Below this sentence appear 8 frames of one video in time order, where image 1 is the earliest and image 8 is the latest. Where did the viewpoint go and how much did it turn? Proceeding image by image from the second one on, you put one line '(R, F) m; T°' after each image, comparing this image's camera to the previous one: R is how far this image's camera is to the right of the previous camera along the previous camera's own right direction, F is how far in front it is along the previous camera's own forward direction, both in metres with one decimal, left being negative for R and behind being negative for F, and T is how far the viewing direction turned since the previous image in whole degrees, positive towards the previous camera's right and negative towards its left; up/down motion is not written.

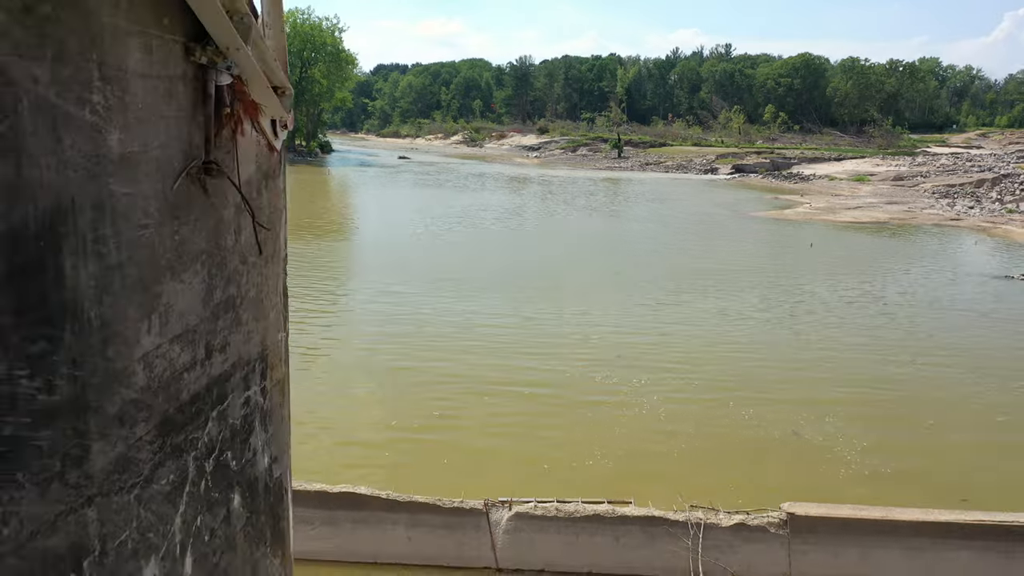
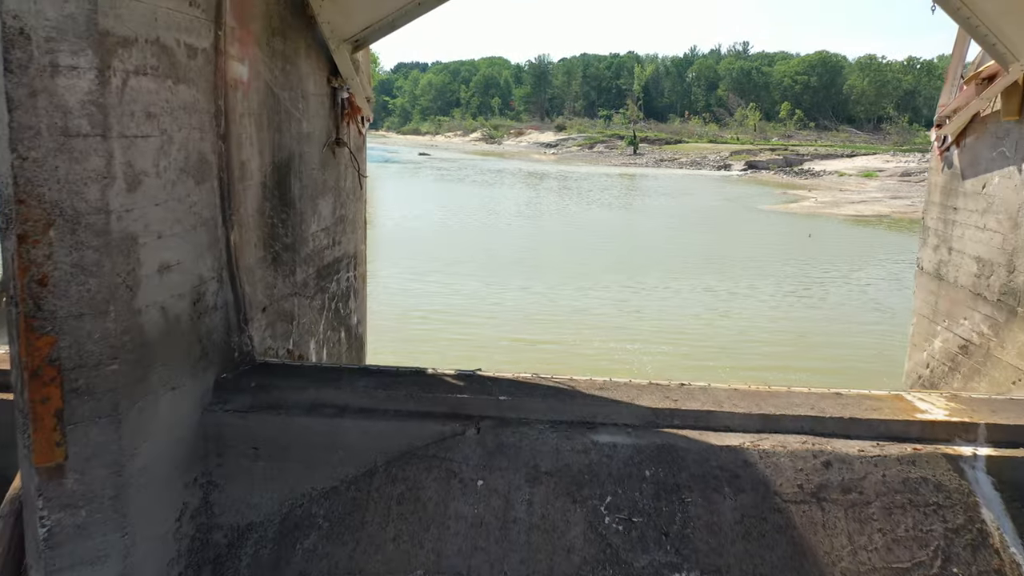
(+0.2, -2.3) m; -1°
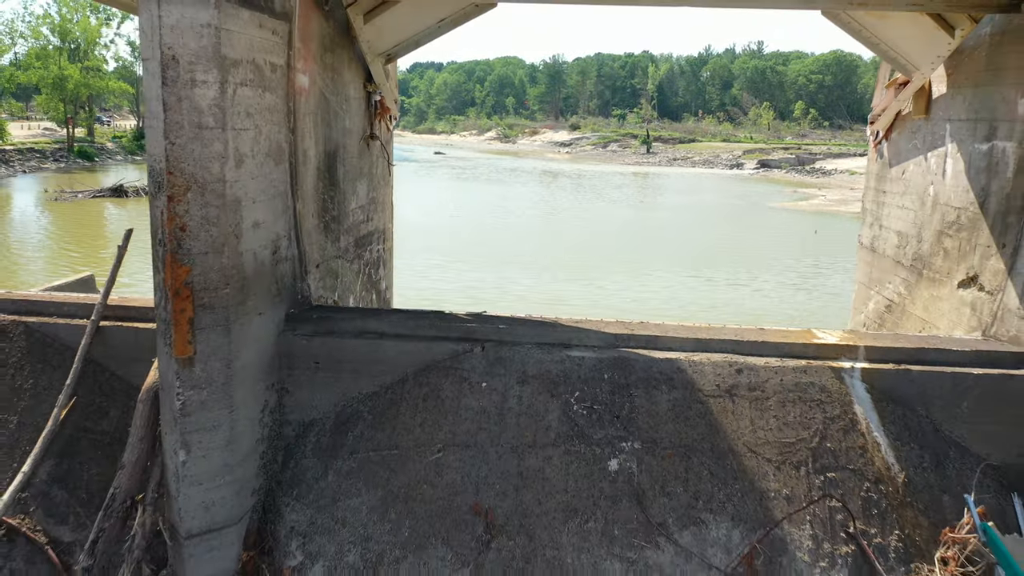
(+0.1, -1.1) m; -1°
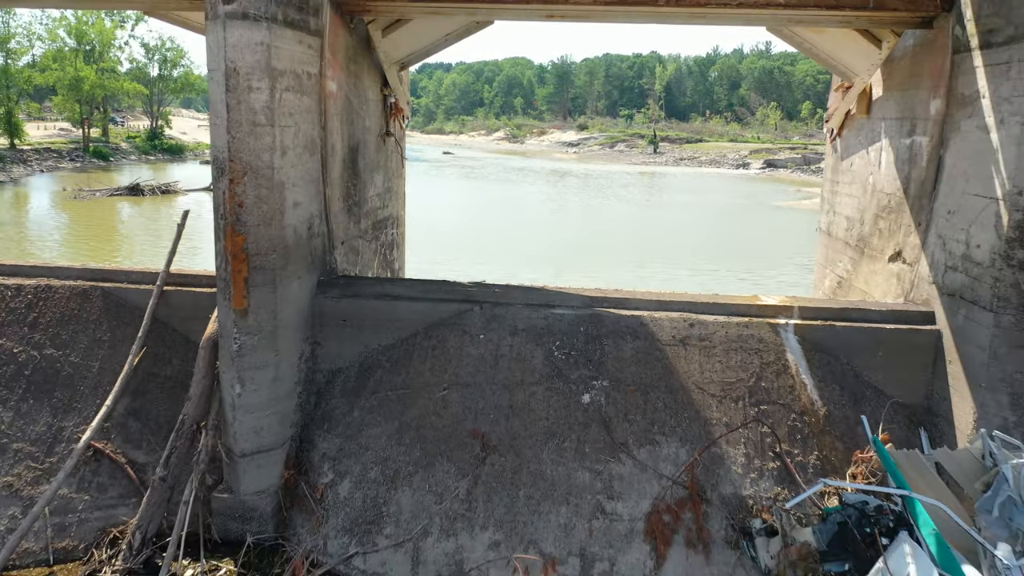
(+0.1, -0.9) m; -1°
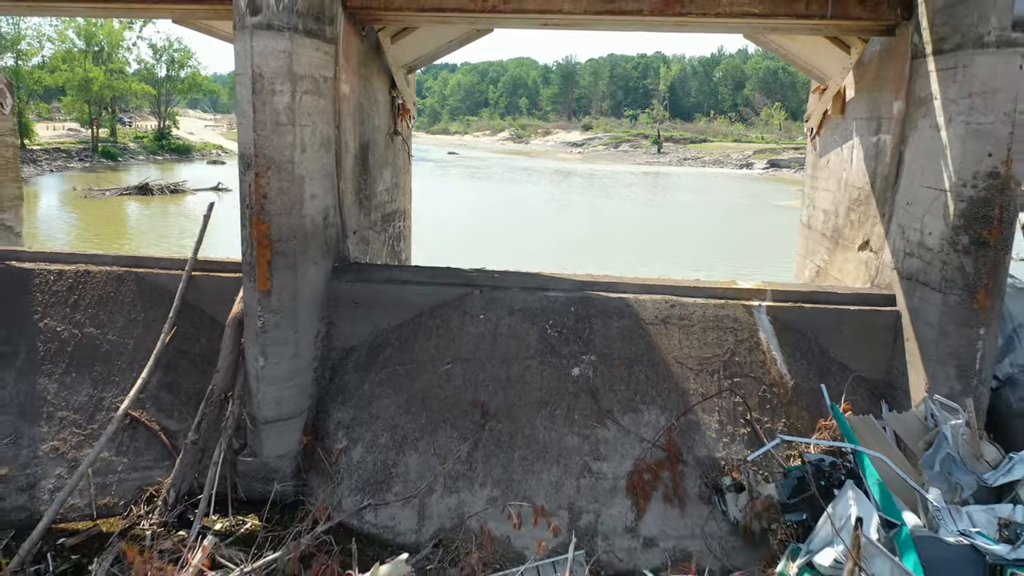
(+0.1, -0.5) m; 0°
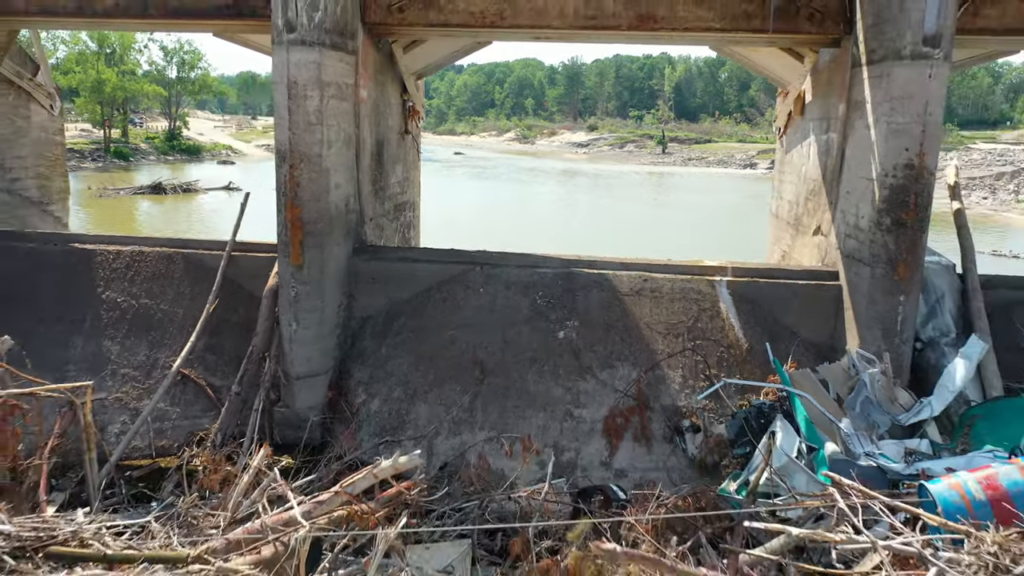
(+0.1, -0.9) m; 0°
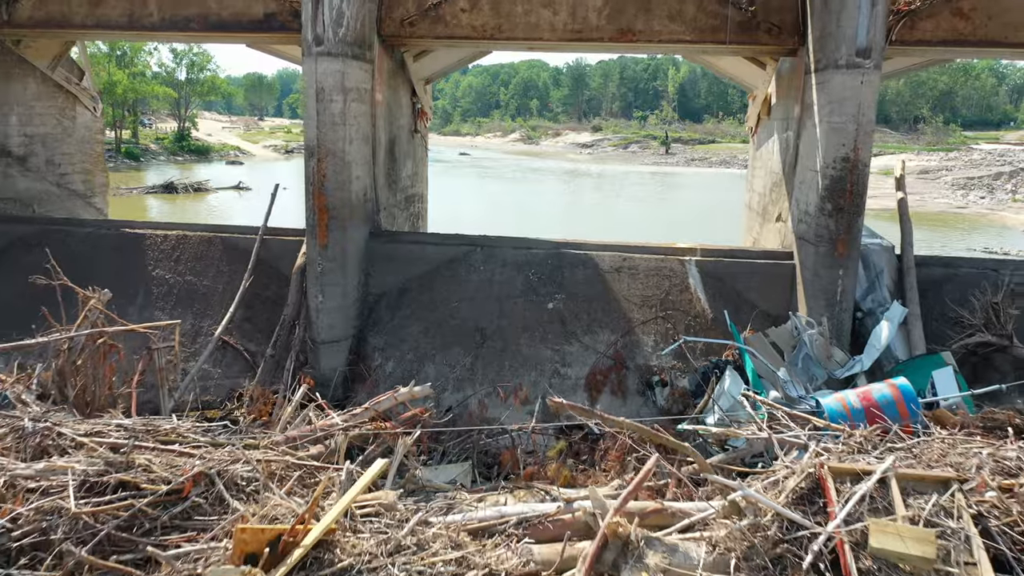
(+0.1, -1.0) m; 0°
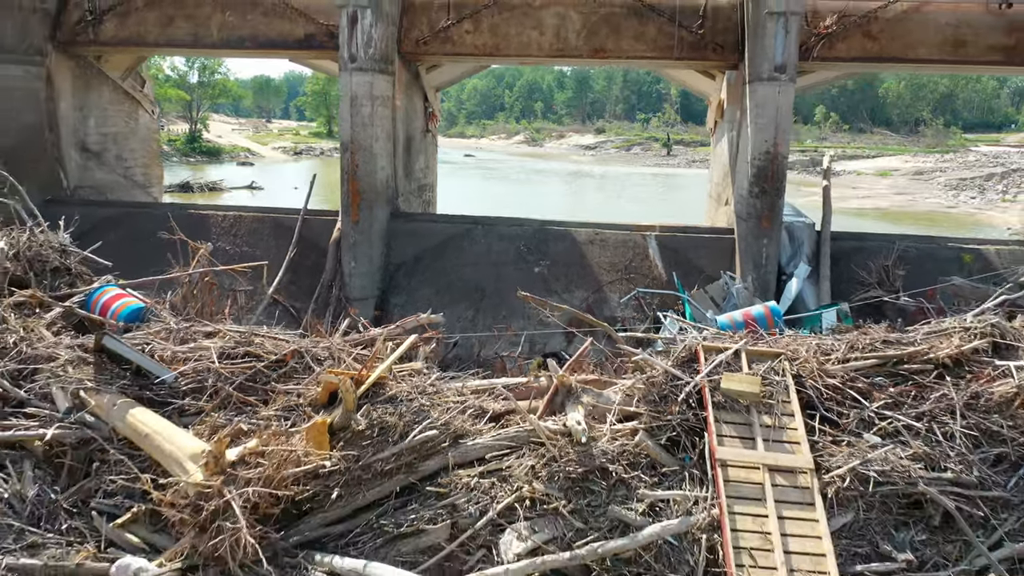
(+0.1, -1.7) m; 0°
